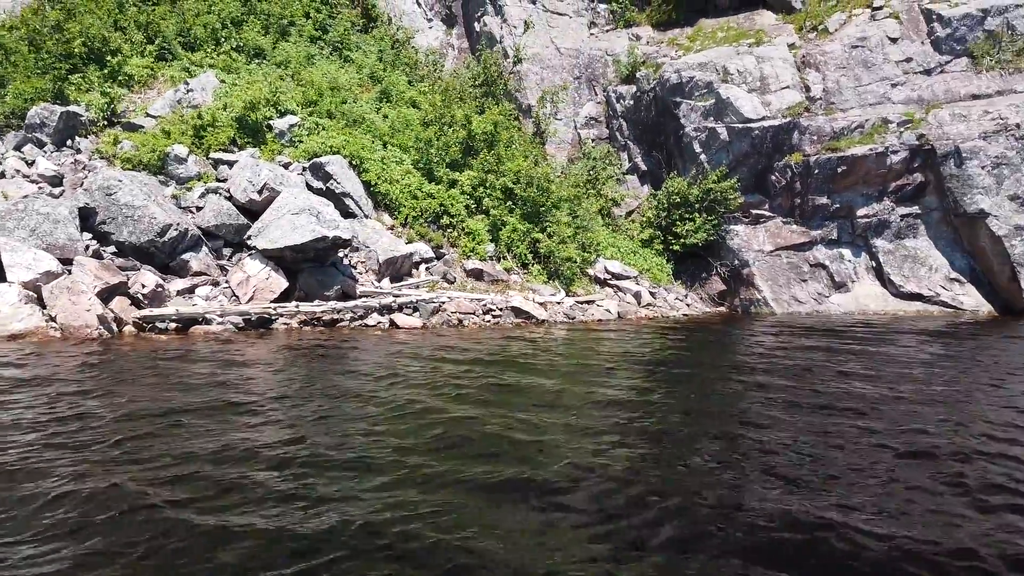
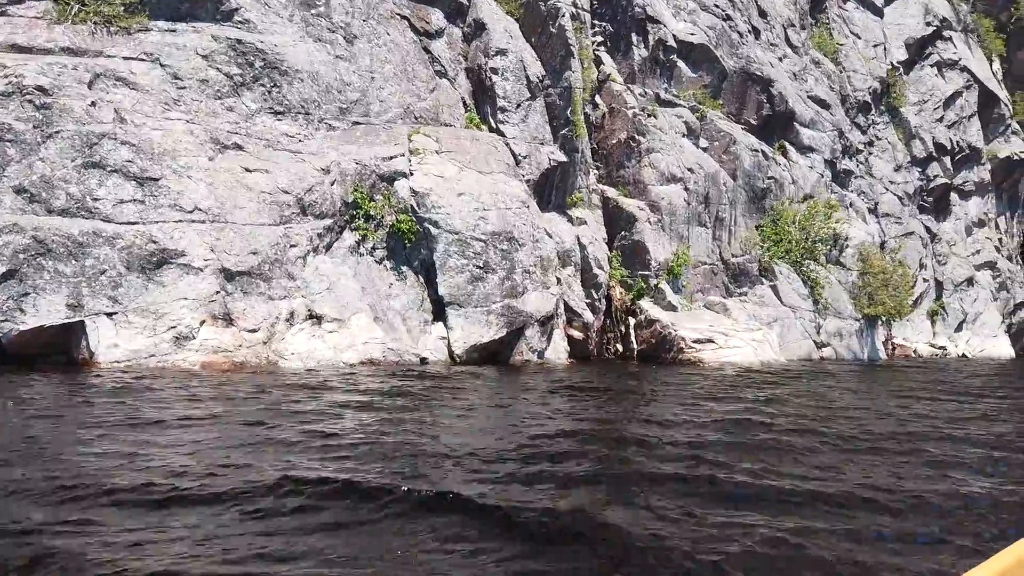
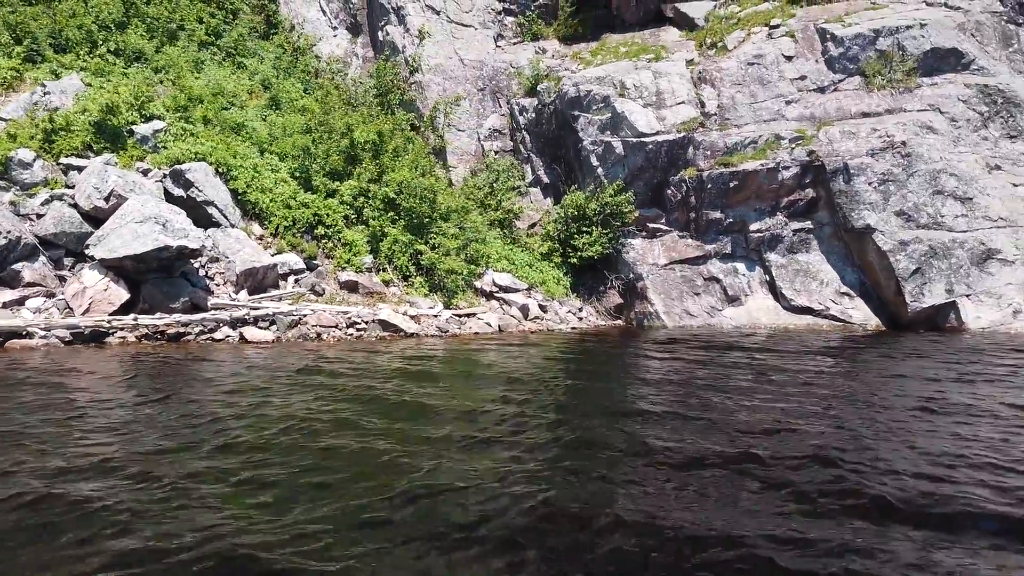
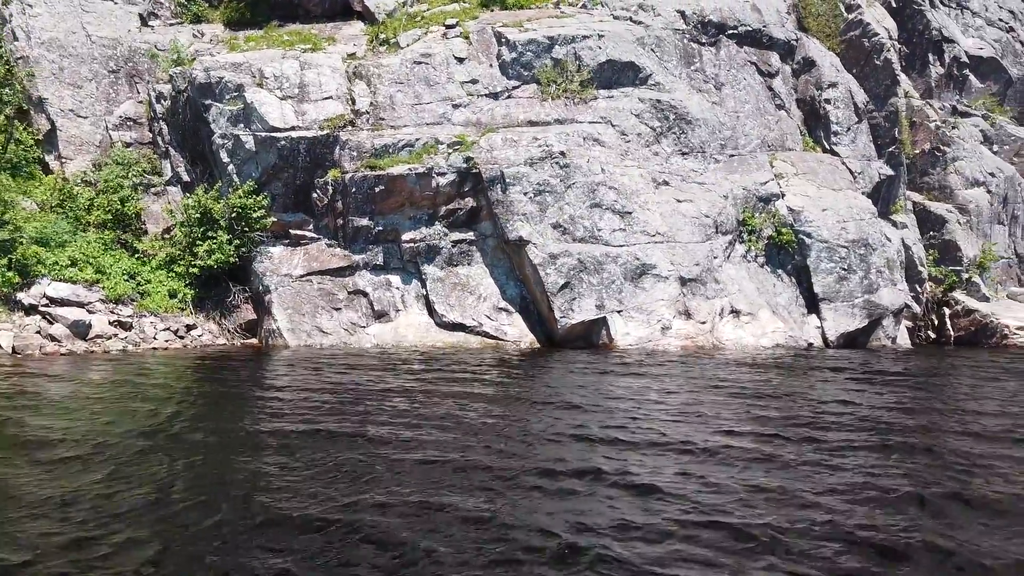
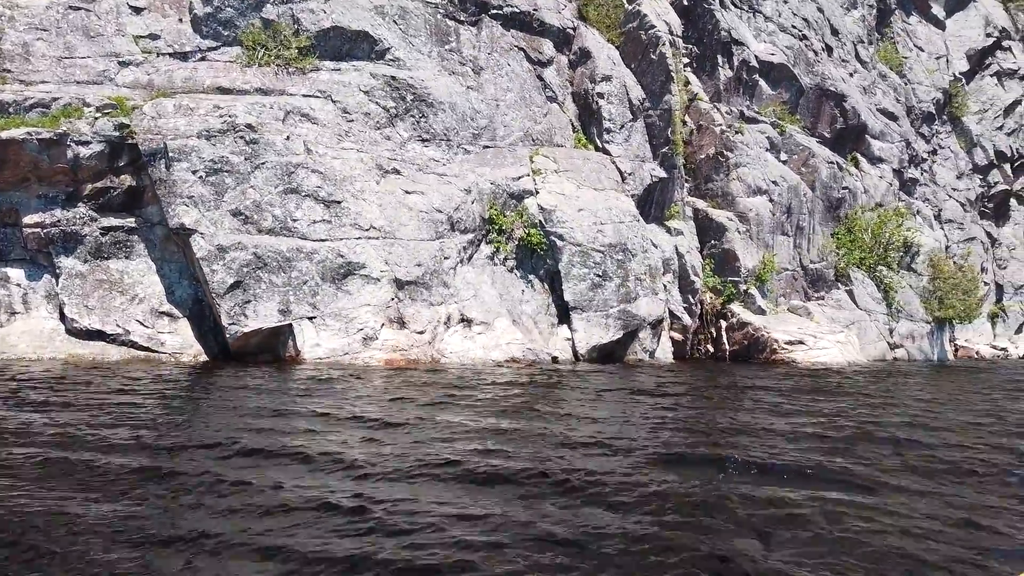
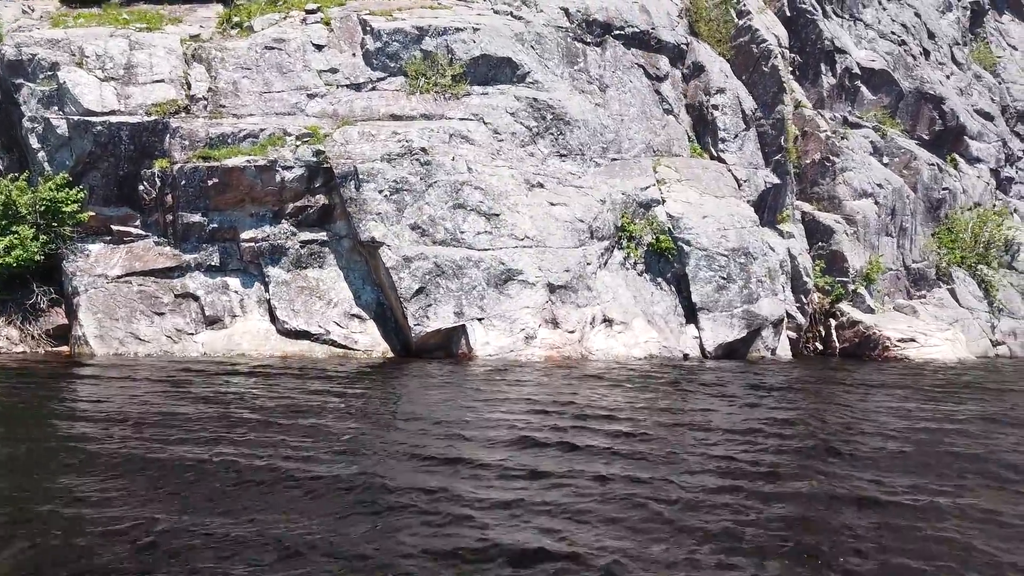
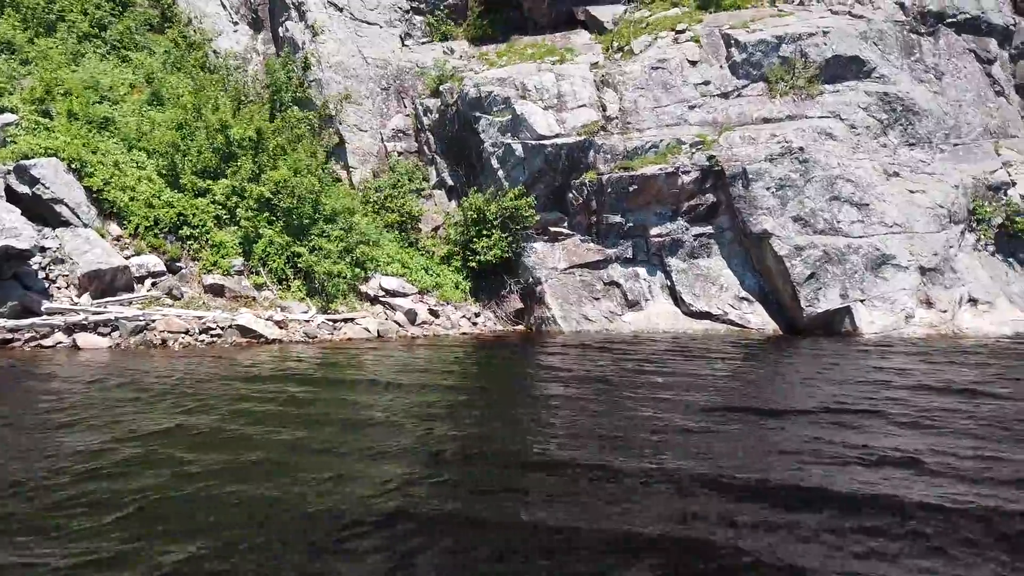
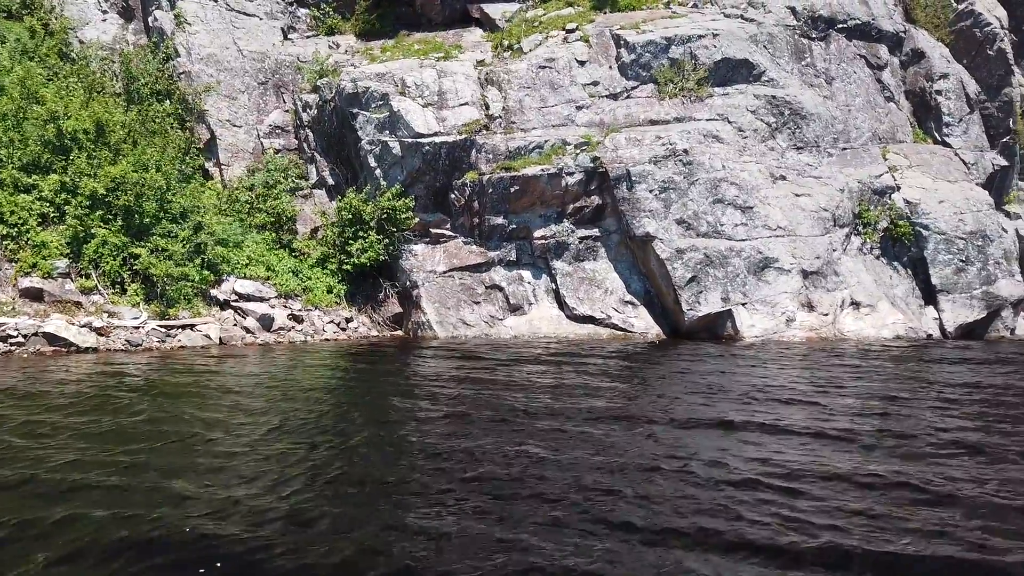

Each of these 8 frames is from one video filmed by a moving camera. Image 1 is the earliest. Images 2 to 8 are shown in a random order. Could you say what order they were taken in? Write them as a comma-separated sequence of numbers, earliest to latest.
3, 7, 8, 4, 6, 5, 2
